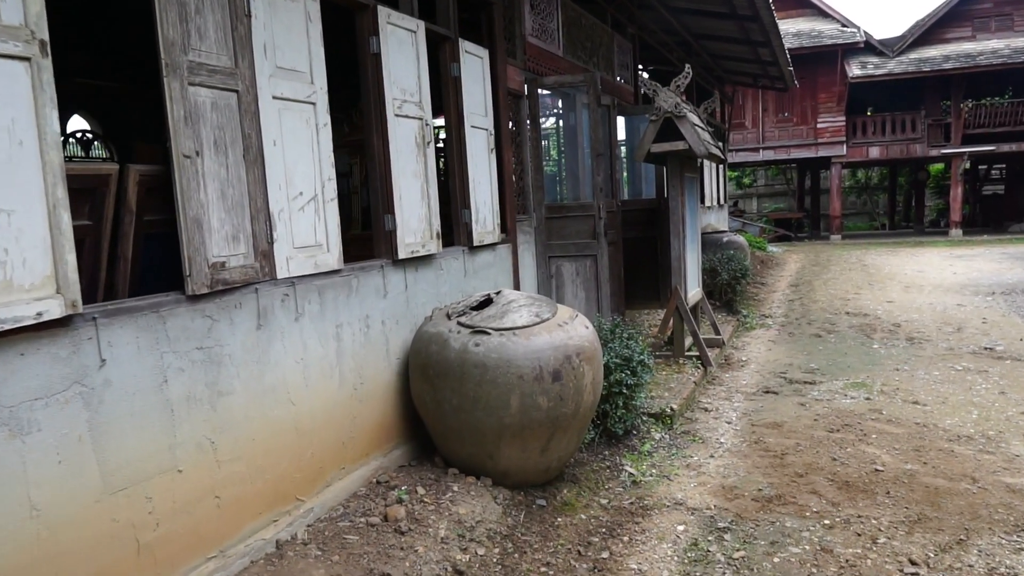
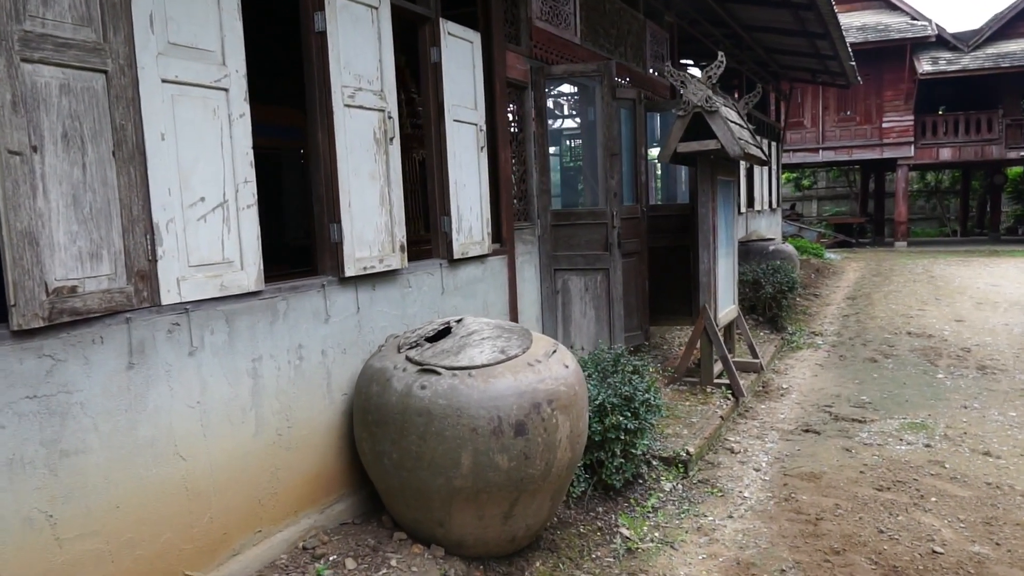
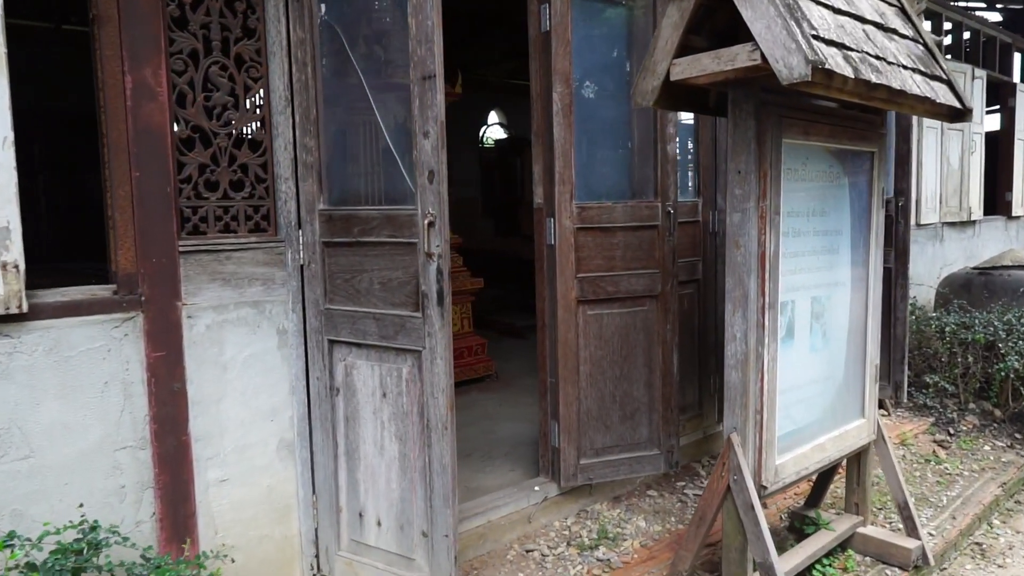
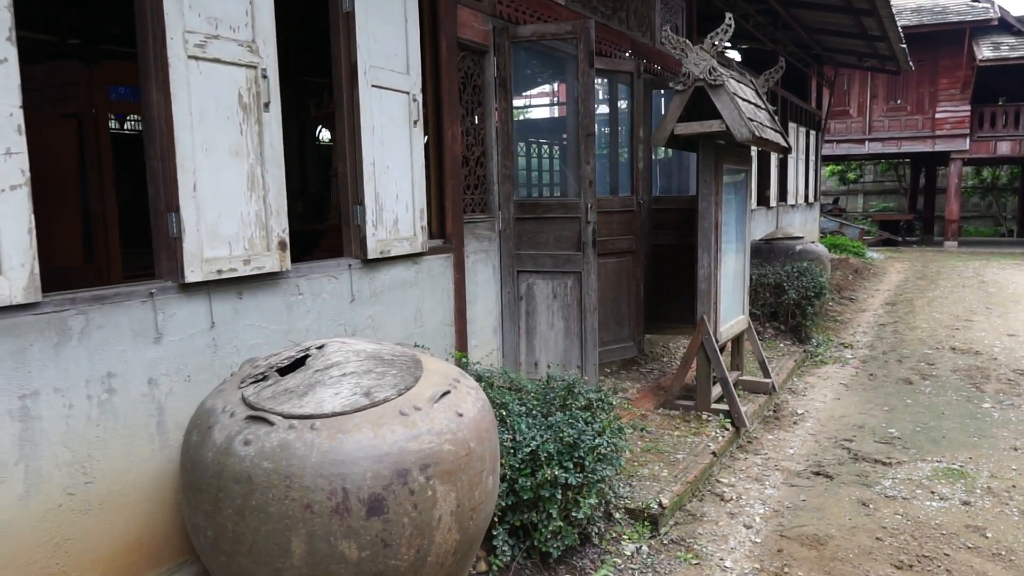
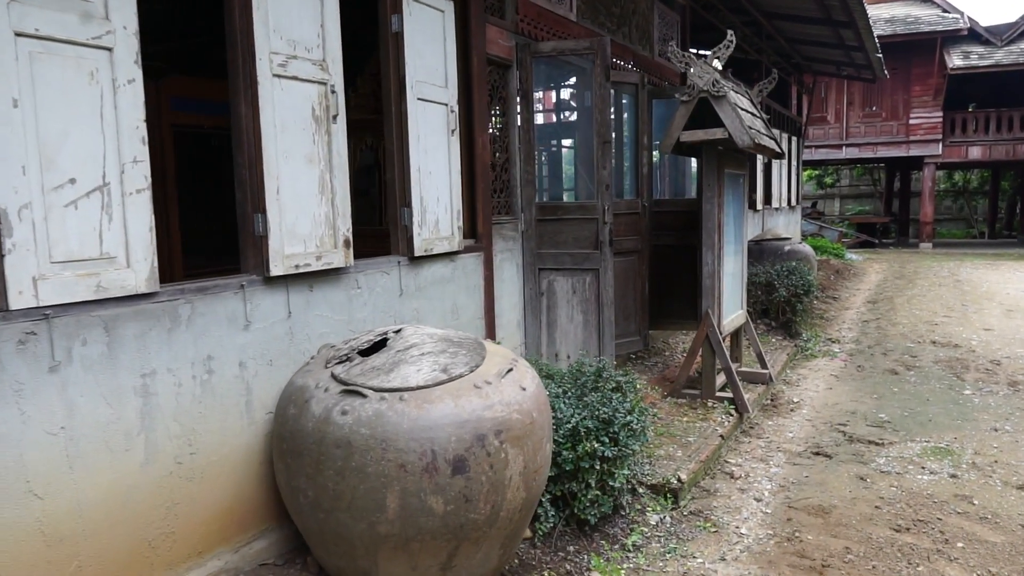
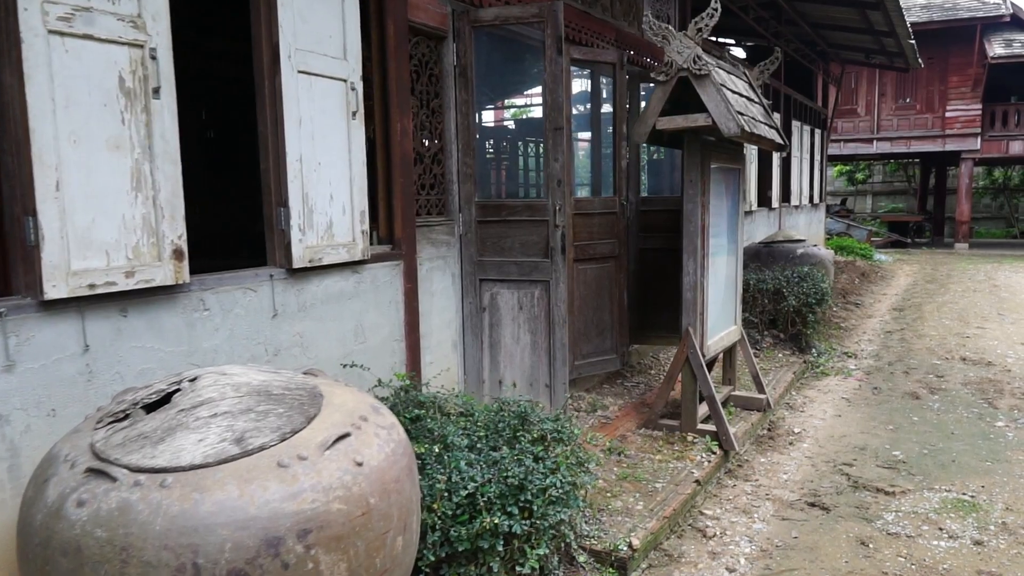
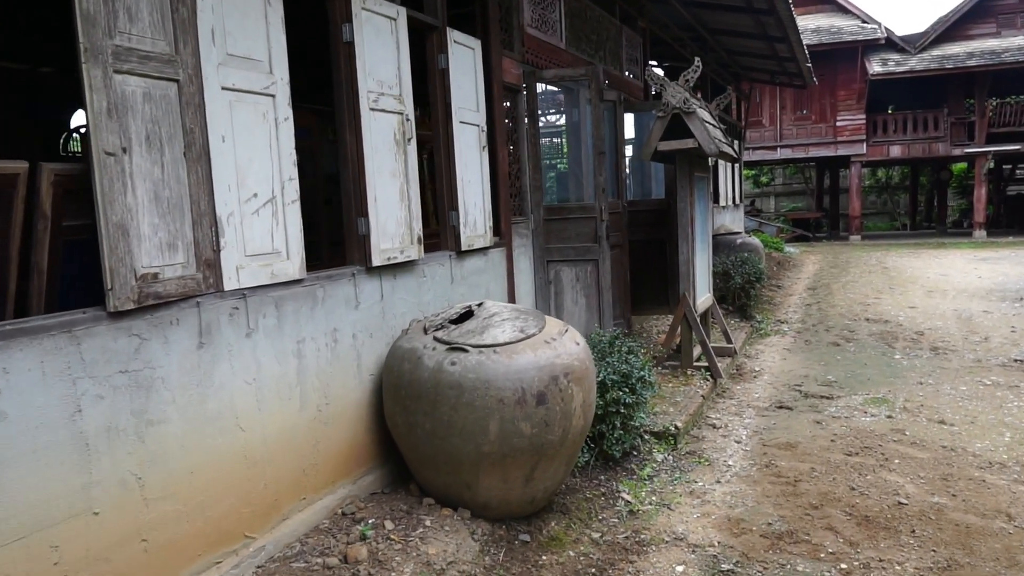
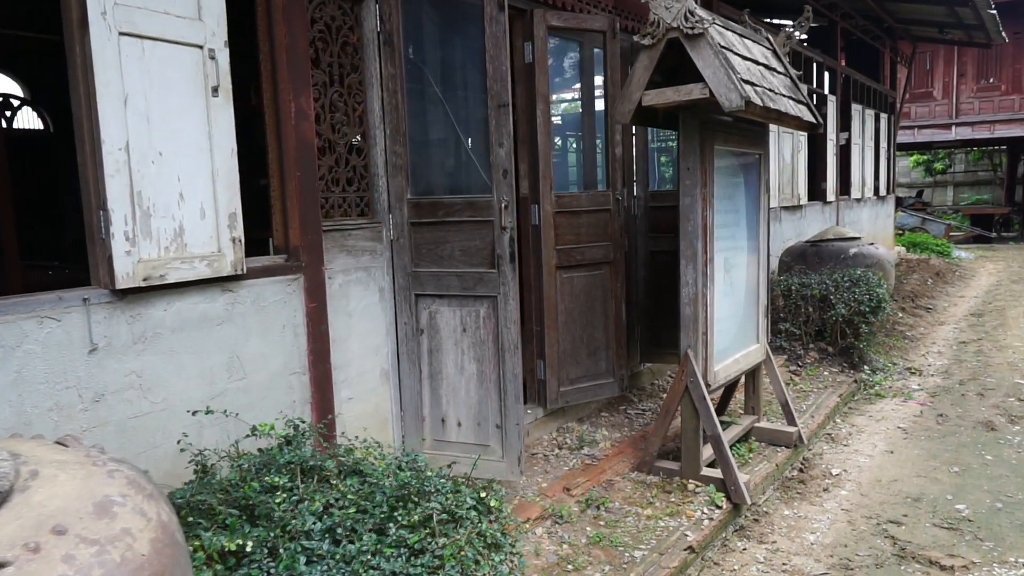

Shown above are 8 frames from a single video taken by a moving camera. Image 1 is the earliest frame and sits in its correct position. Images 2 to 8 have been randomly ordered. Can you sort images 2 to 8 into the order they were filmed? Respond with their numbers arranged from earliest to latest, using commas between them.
7, 2, 5, 4, 6, 8, 3
